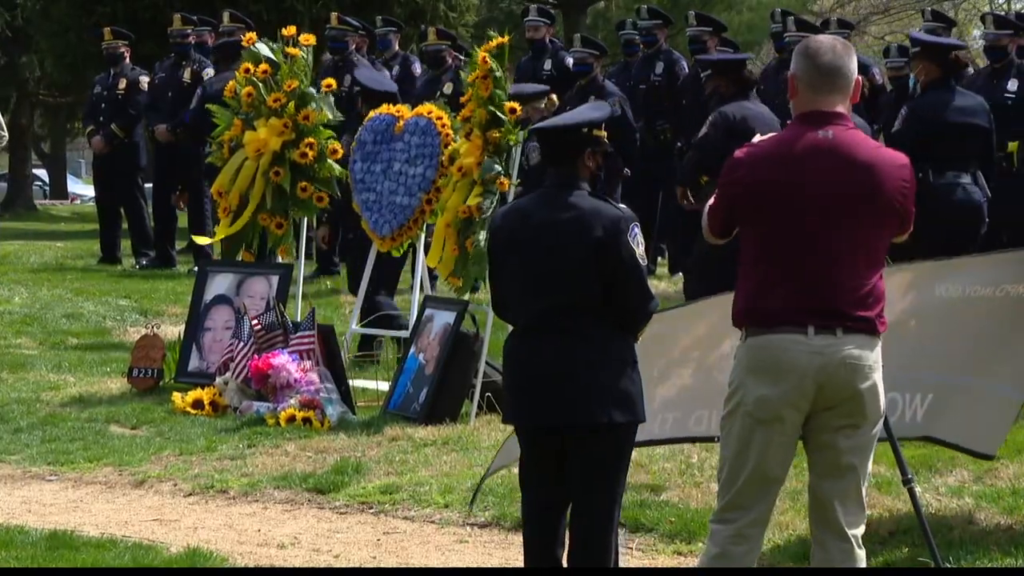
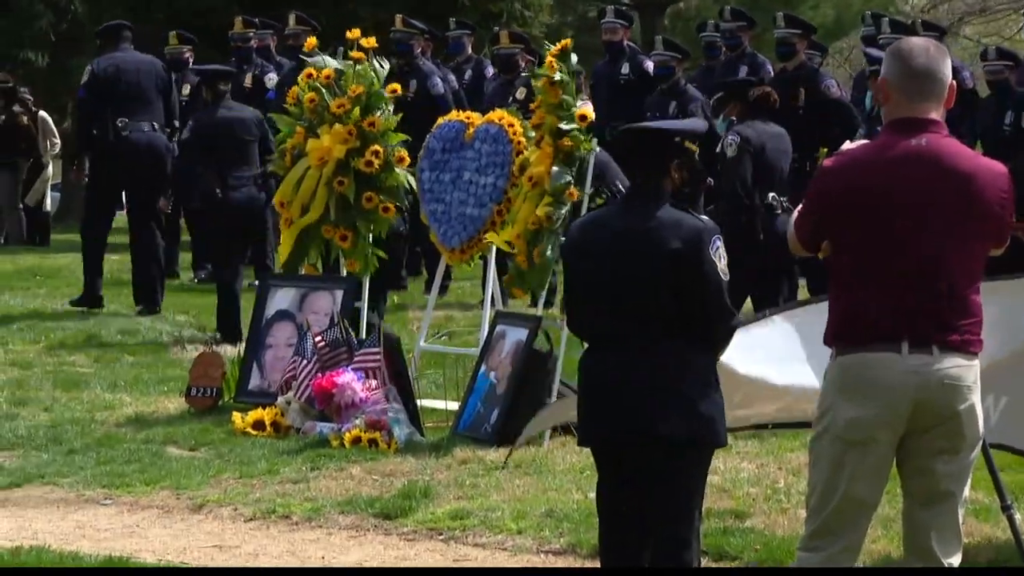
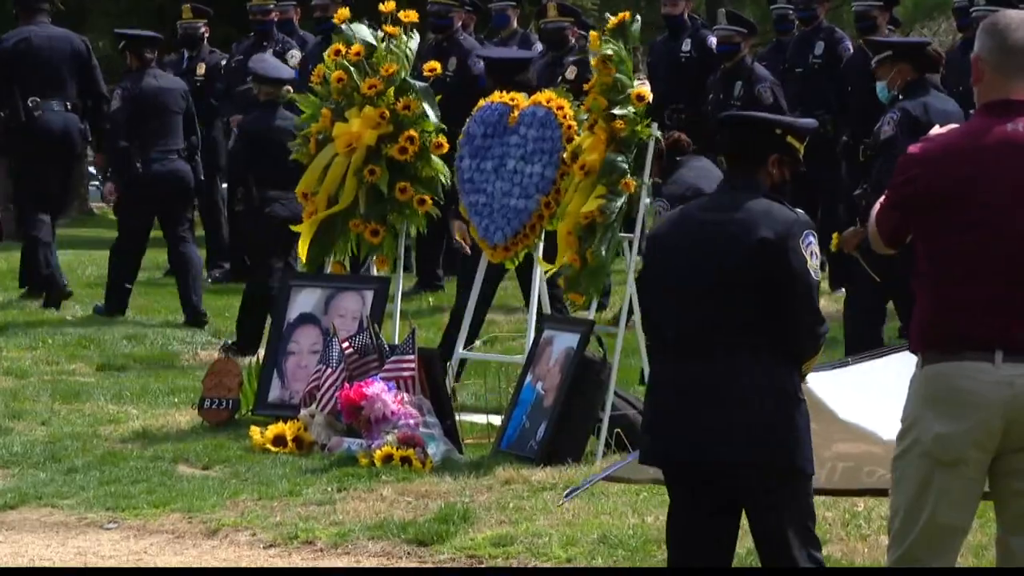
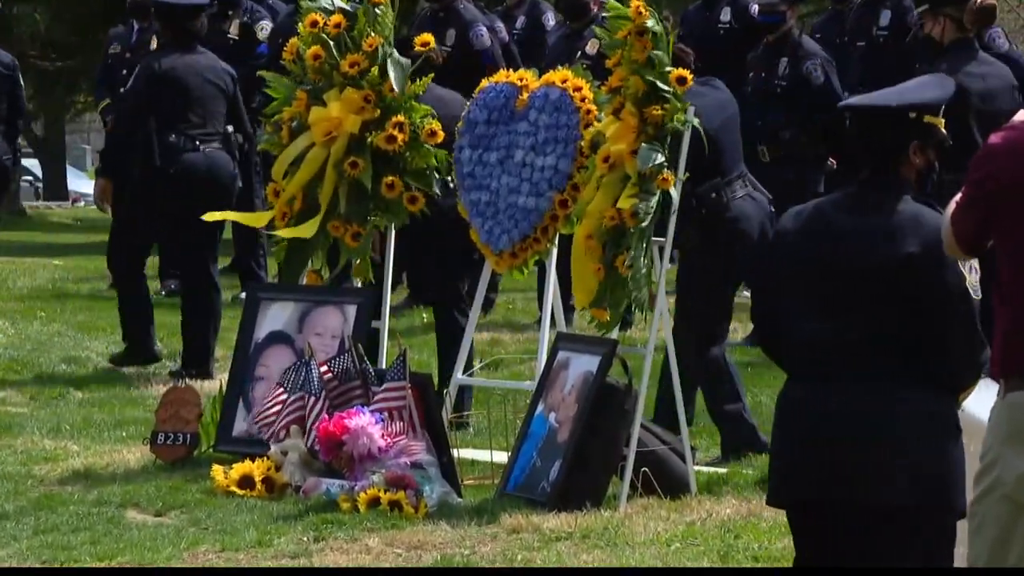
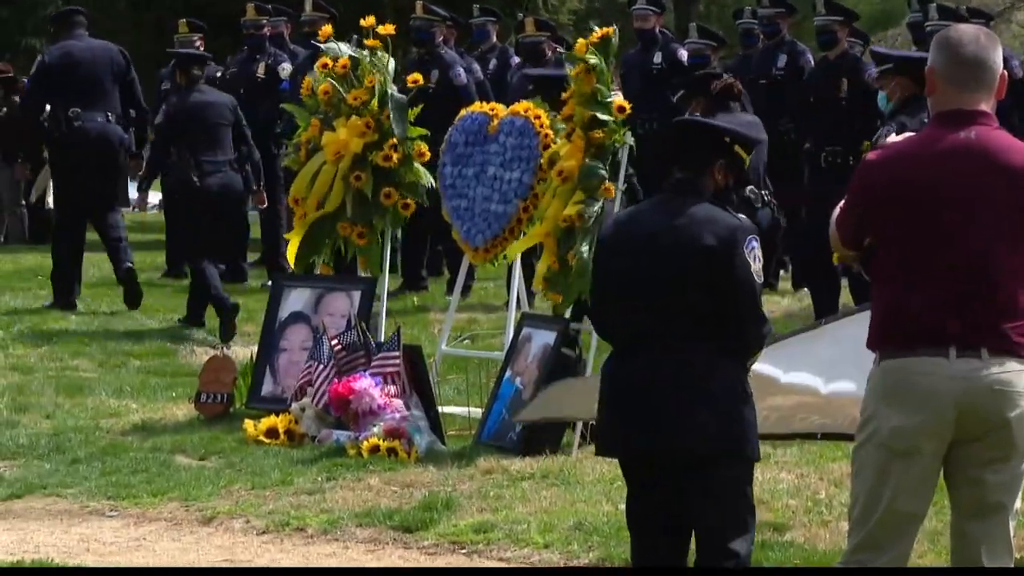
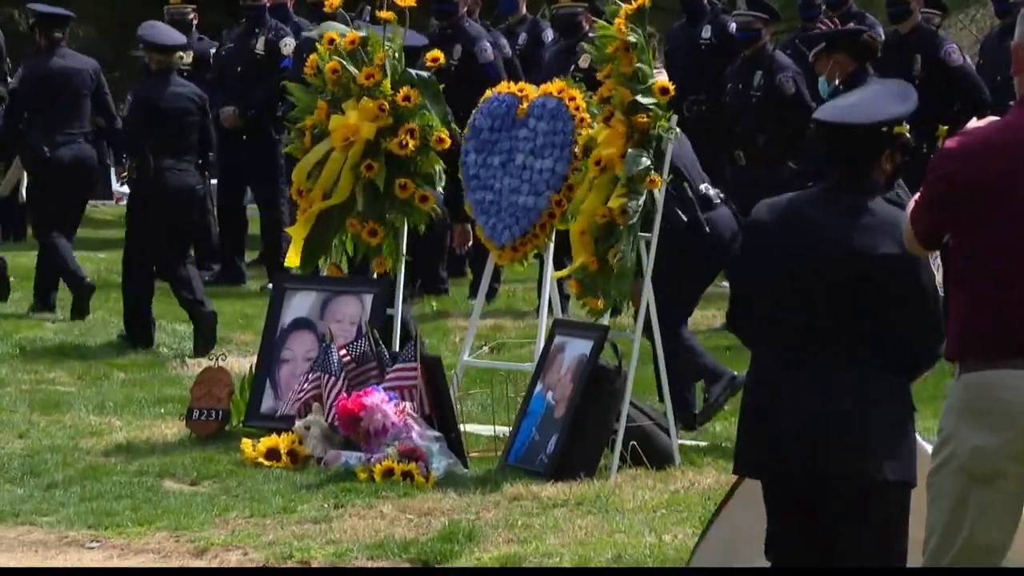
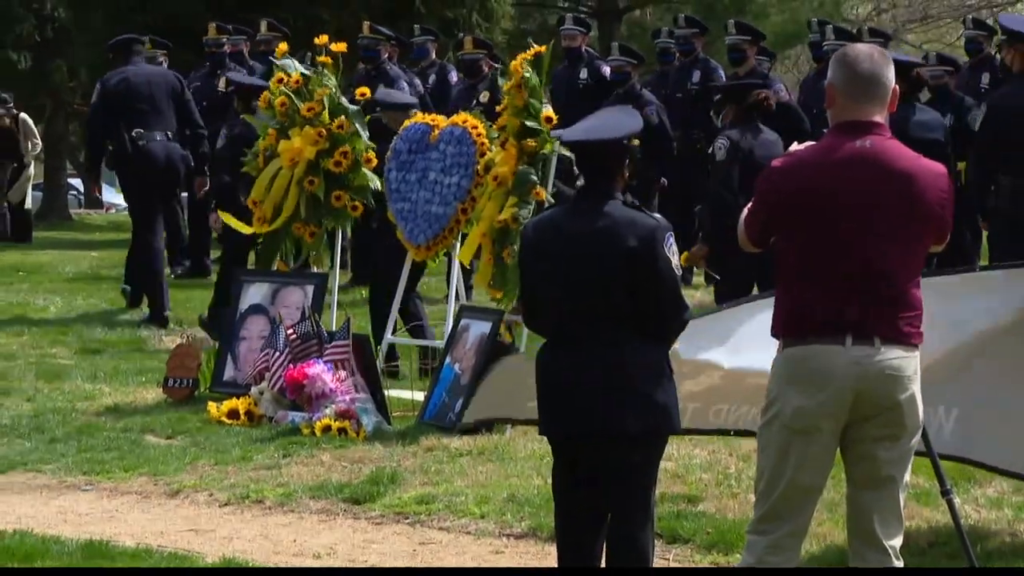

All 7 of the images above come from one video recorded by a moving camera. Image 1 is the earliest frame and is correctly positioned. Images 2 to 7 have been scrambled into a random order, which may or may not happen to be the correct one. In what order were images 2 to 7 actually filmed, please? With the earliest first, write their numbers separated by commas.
7, 2, 5, 3, 6, 4
